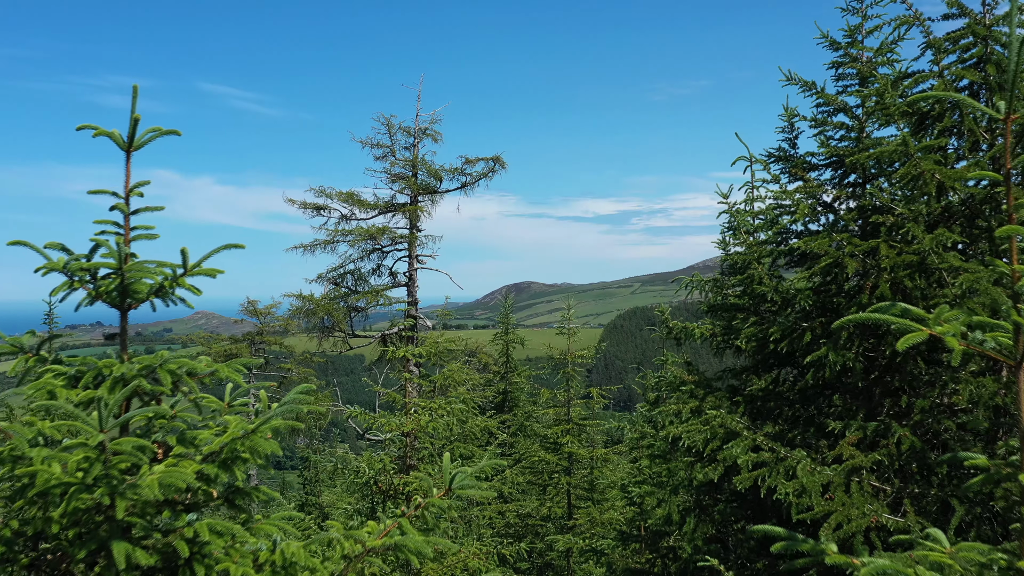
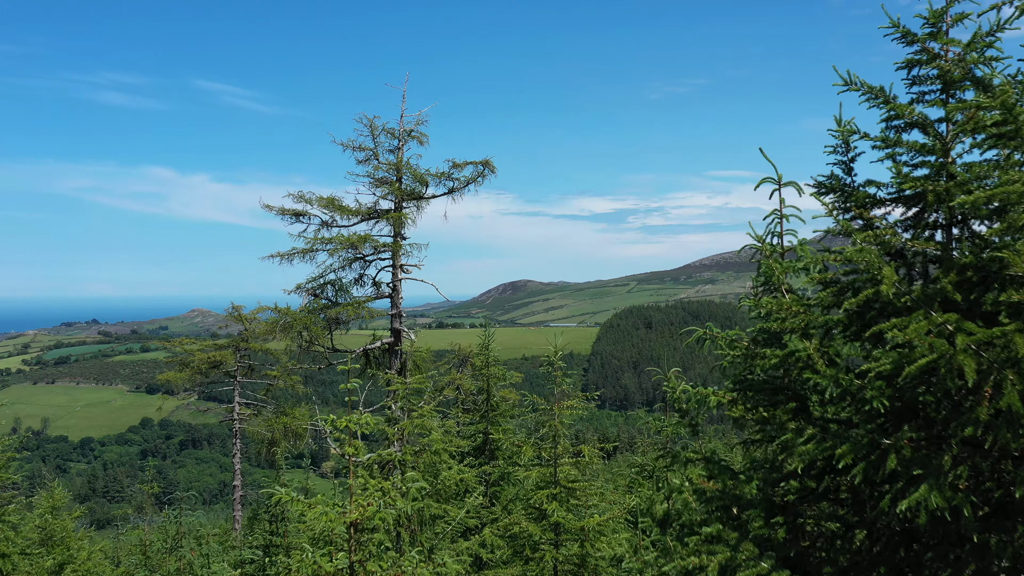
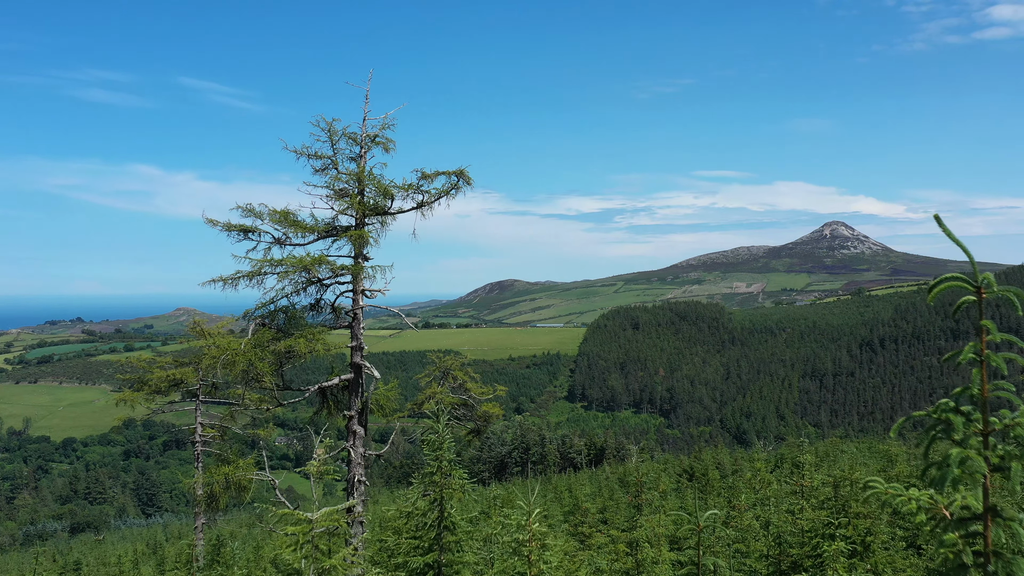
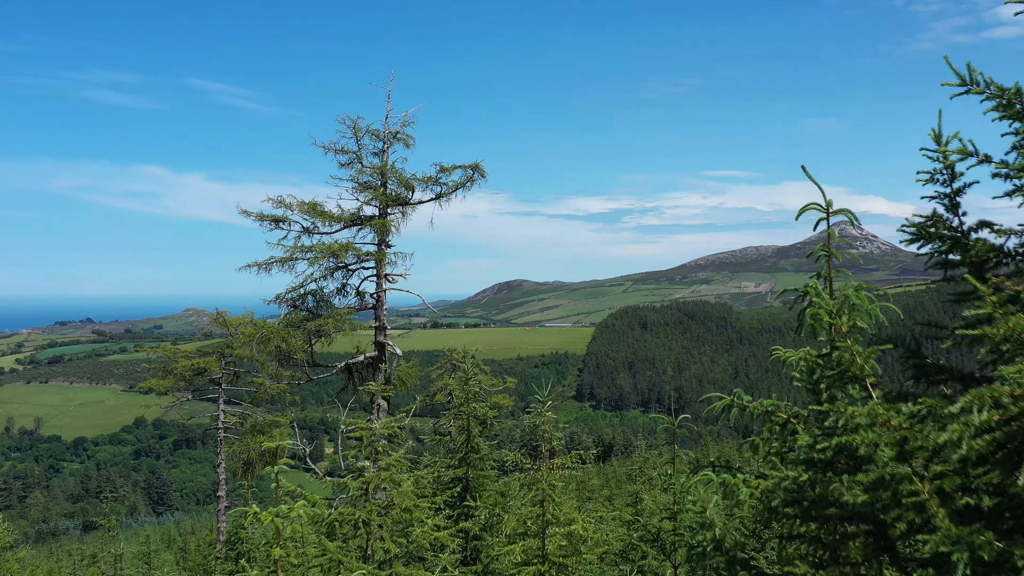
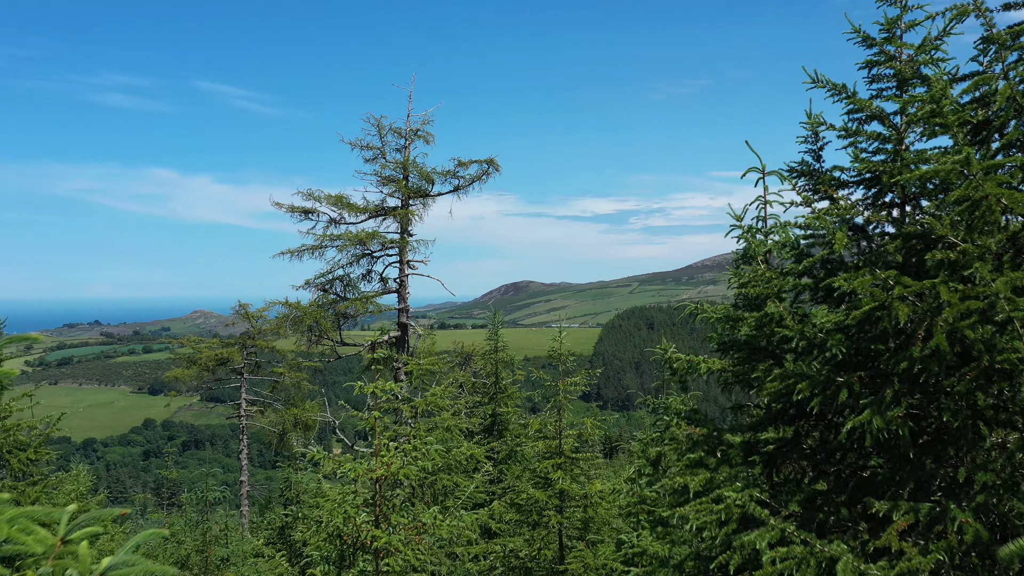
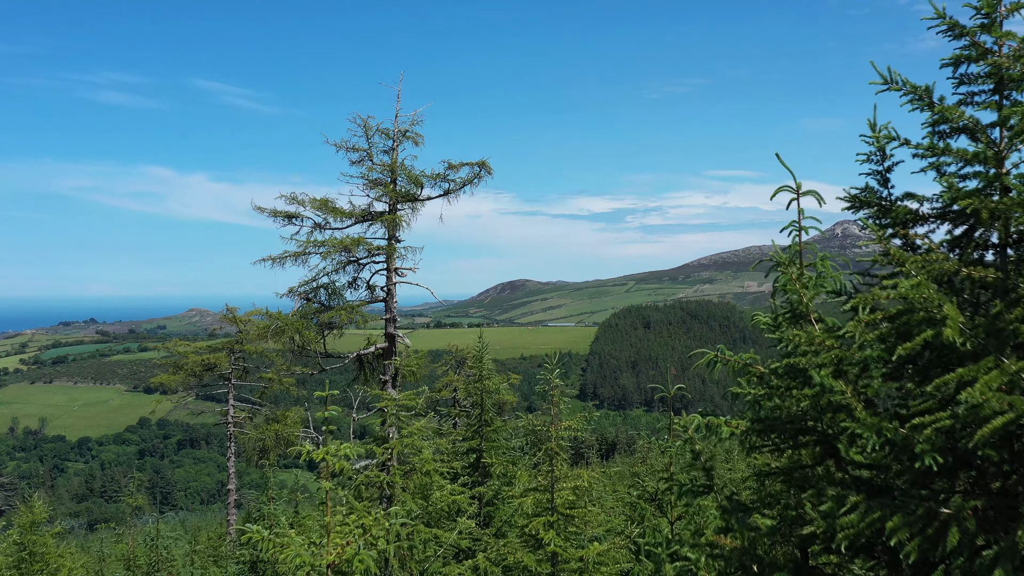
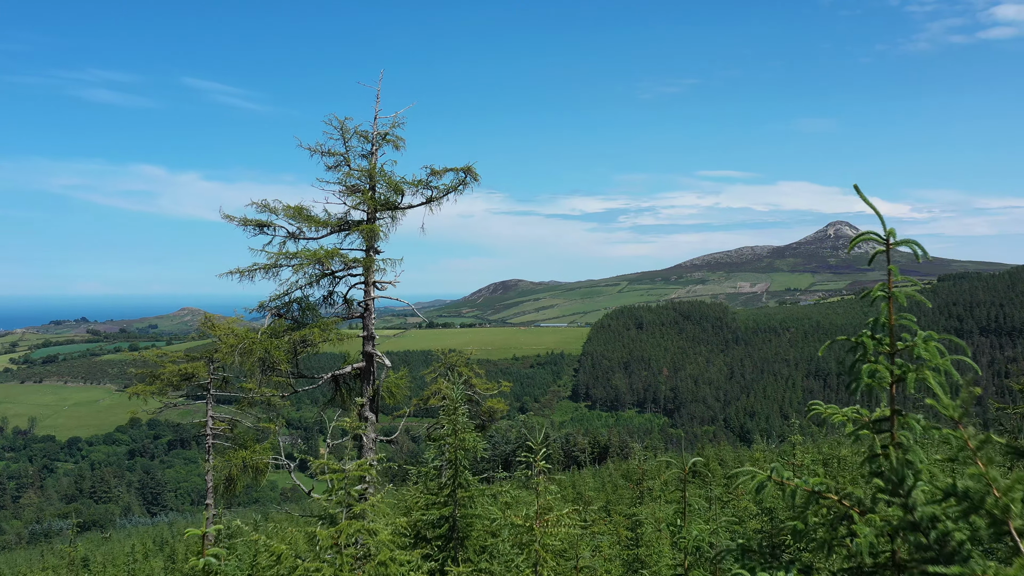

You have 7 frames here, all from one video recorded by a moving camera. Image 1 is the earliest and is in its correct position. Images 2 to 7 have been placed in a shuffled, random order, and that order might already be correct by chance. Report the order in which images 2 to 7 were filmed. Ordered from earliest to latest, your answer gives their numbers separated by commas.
5, 2, 6, 4, 7, 3
